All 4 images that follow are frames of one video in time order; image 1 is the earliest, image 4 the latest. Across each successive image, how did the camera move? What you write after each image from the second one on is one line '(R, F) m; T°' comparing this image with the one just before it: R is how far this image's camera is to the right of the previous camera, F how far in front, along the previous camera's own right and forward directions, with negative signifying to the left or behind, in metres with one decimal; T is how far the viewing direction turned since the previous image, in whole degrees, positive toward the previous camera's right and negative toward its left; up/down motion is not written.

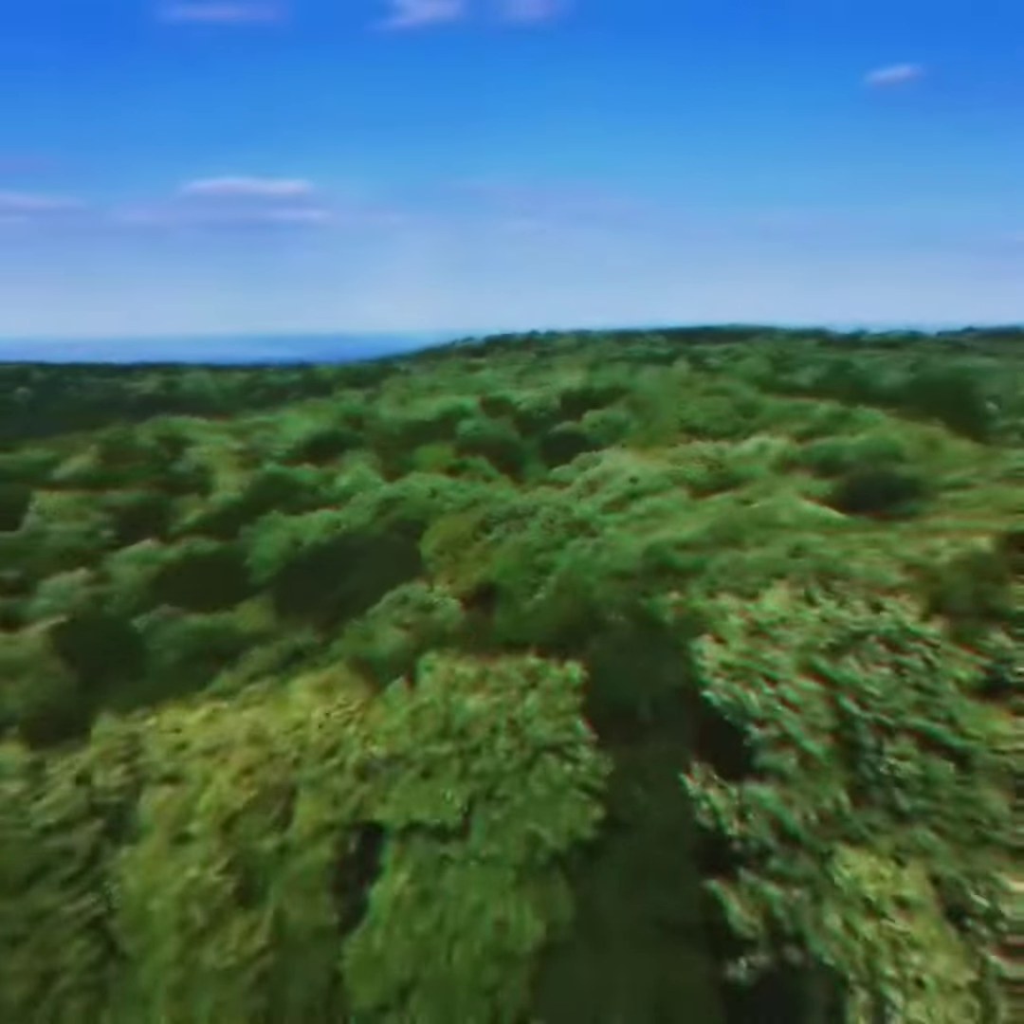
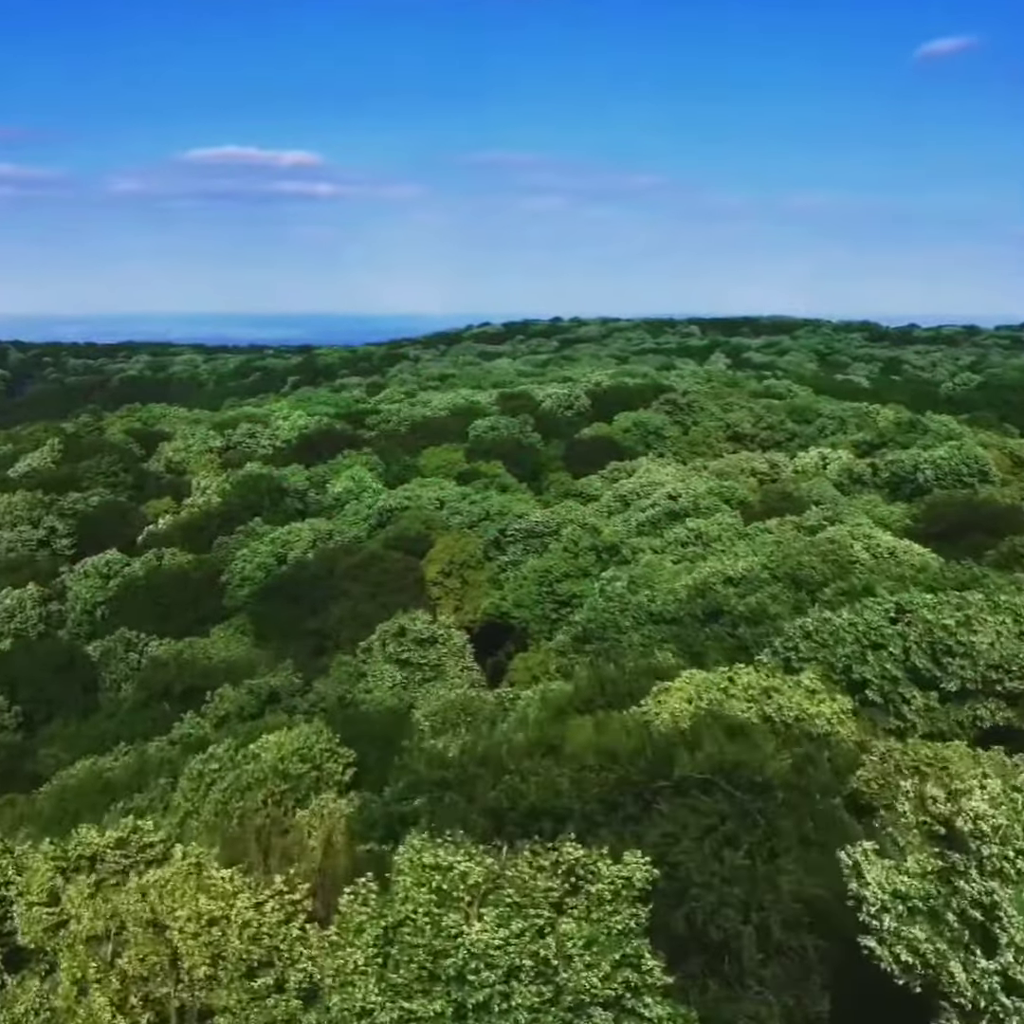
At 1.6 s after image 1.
(0.0, +1.8) m; -1°
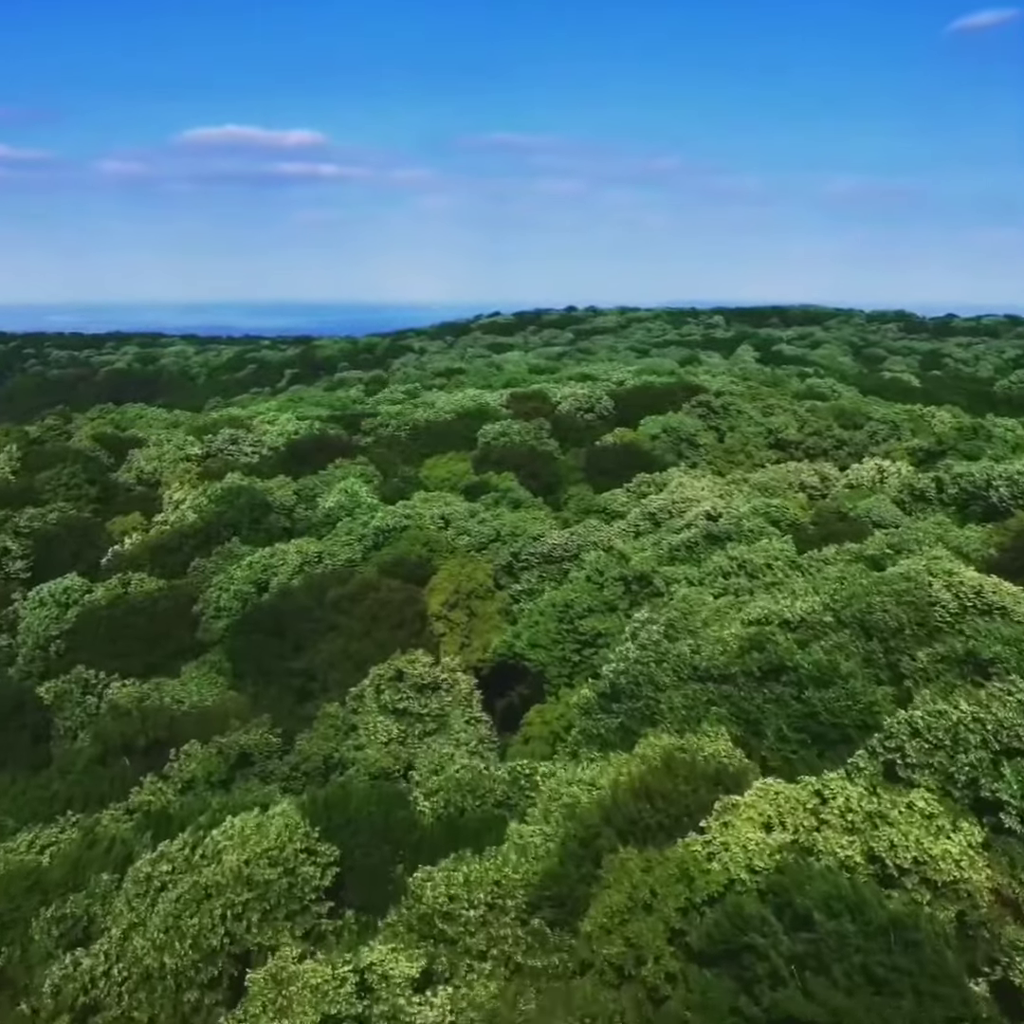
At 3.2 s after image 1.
(0.0, +1.5) m; 0°
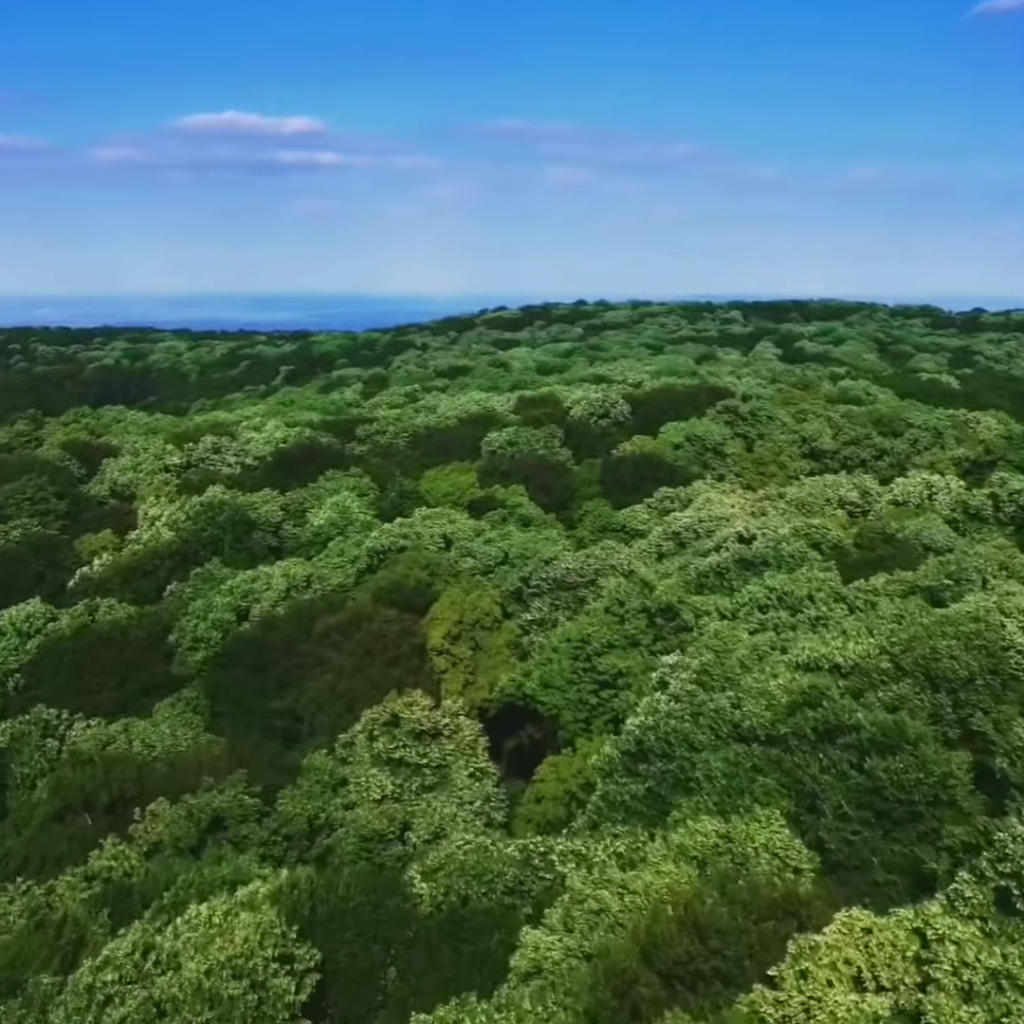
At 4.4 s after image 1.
(0.0, +1.0) m; 0°
